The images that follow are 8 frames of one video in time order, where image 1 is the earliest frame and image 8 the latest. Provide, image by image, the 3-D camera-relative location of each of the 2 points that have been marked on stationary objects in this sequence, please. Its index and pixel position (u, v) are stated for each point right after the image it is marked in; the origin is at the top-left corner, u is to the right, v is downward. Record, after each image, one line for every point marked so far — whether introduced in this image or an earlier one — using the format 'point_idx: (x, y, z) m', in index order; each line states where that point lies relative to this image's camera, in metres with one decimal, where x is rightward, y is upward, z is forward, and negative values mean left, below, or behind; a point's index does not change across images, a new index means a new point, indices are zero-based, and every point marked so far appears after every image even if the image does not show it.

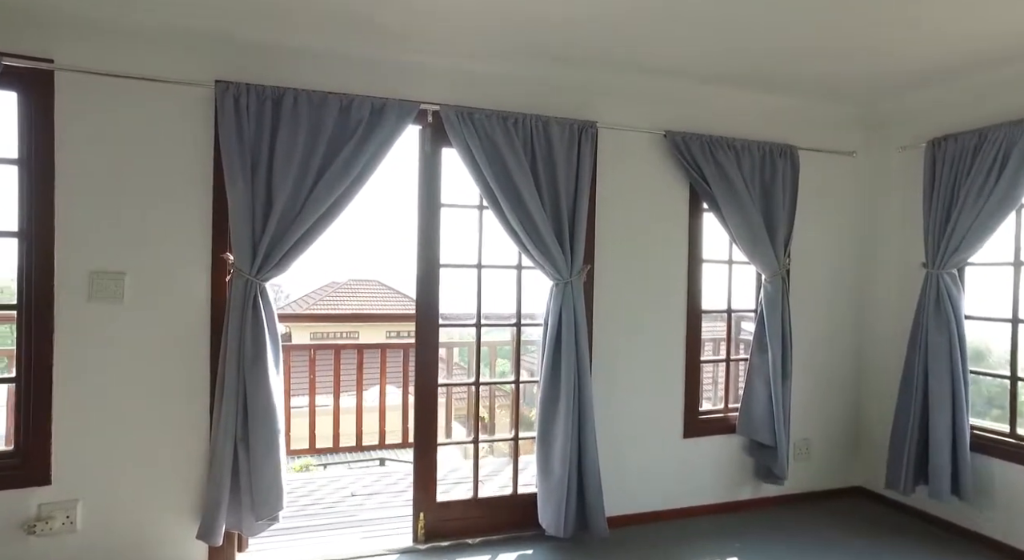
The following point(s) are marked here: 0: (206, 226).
0: (-1.2, +0.2, +2.6) m
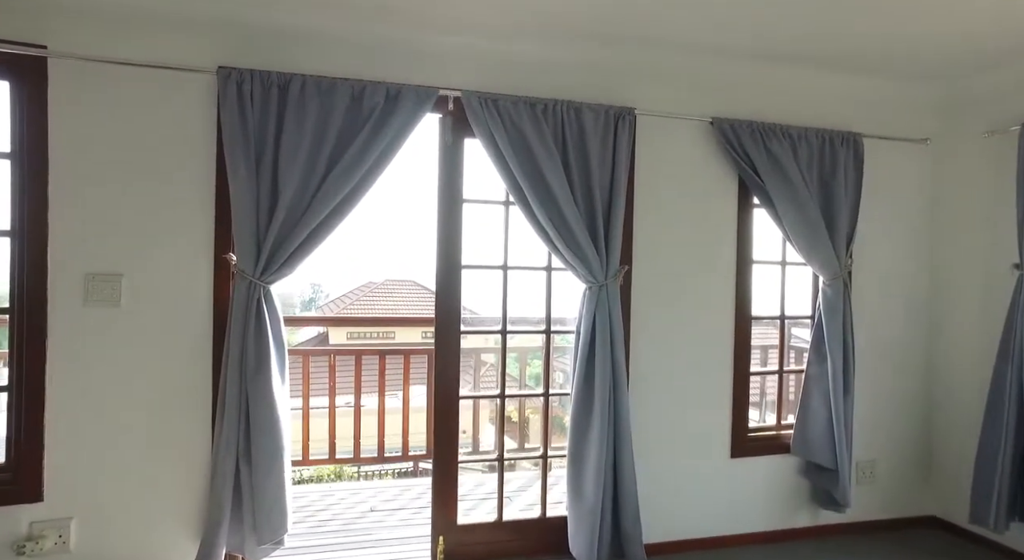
0: (-1.1, +0.2, +2.4) m
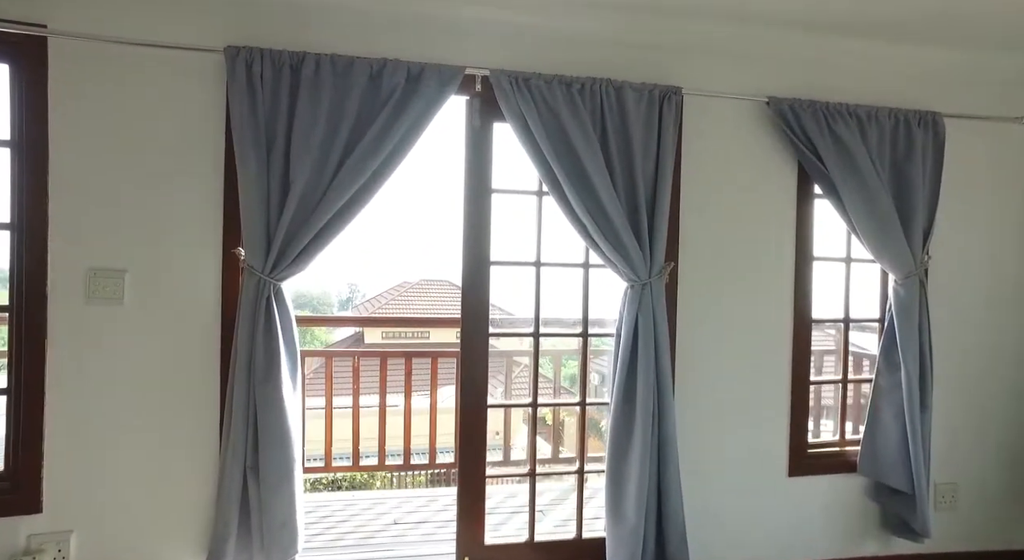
0: (-1.0, +0.2, +2.3) m
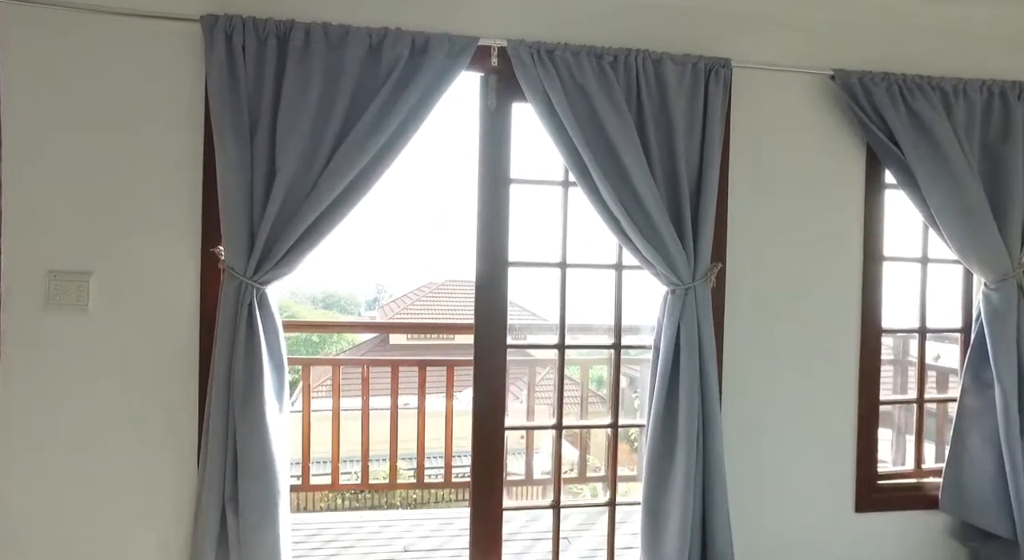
0: (-1.0, +0.2, +2.0) m
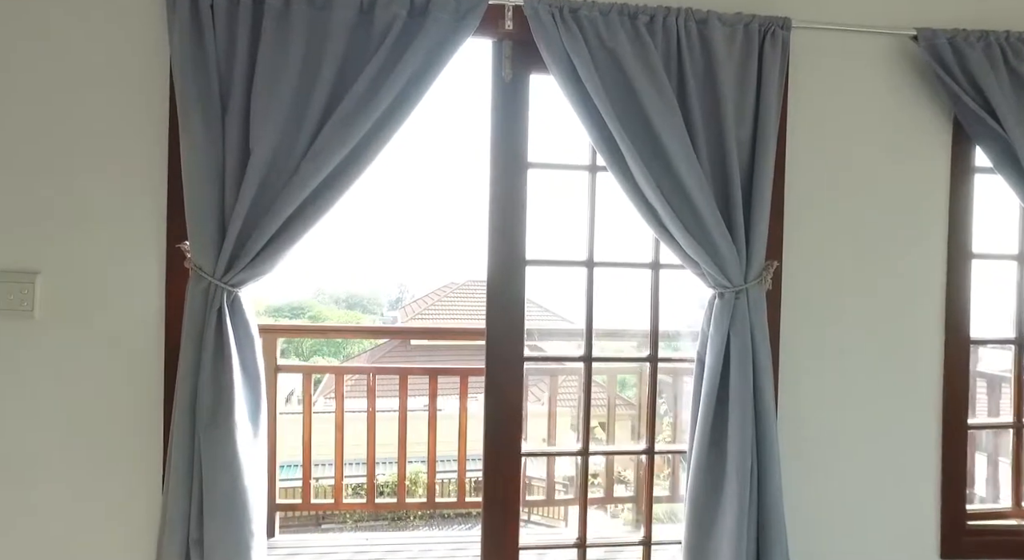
0: (-0.9, +0.2, +1.7) m
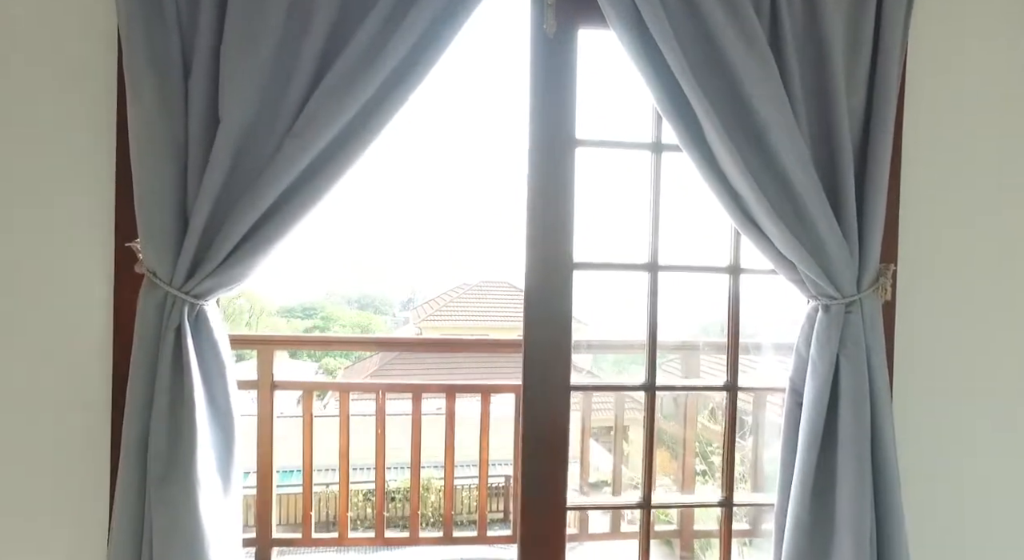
0: (-0.8, +0.2, +1.3) m
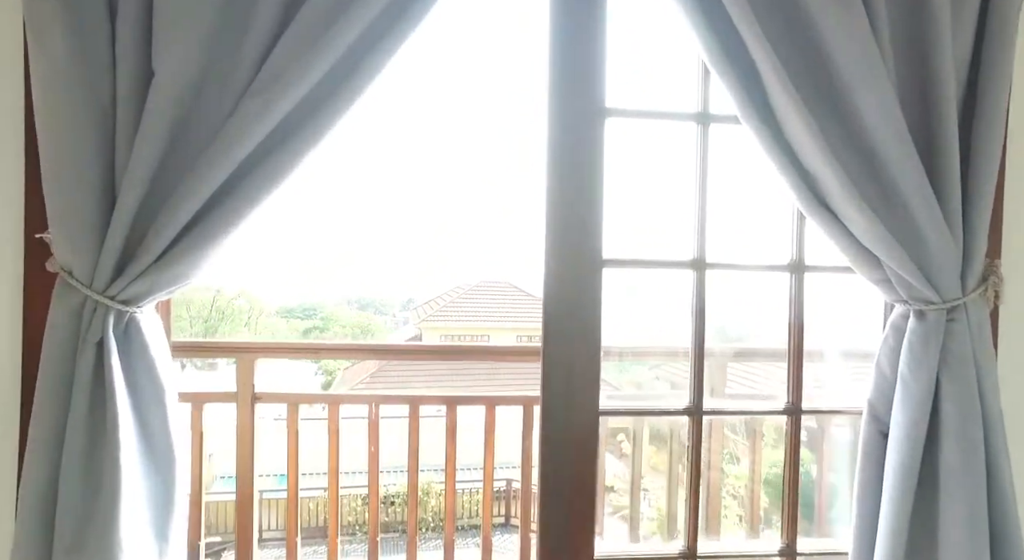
0: (-0.8, +0.2, +1.0) m
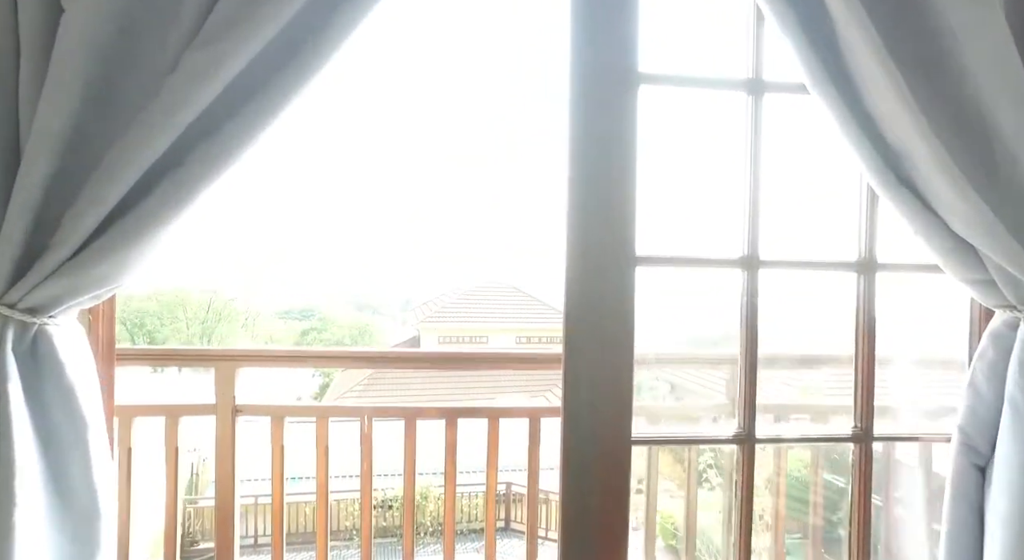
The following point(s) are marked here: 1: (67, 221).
0: (-0.8, +0.2, +0.8) m
1: (-0.5, +0.1, +0.7) m
